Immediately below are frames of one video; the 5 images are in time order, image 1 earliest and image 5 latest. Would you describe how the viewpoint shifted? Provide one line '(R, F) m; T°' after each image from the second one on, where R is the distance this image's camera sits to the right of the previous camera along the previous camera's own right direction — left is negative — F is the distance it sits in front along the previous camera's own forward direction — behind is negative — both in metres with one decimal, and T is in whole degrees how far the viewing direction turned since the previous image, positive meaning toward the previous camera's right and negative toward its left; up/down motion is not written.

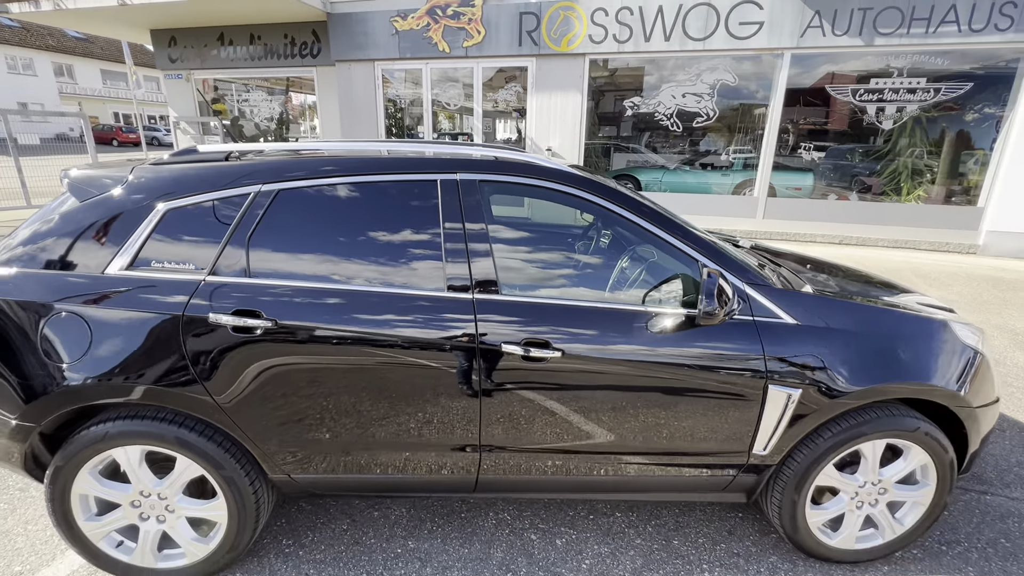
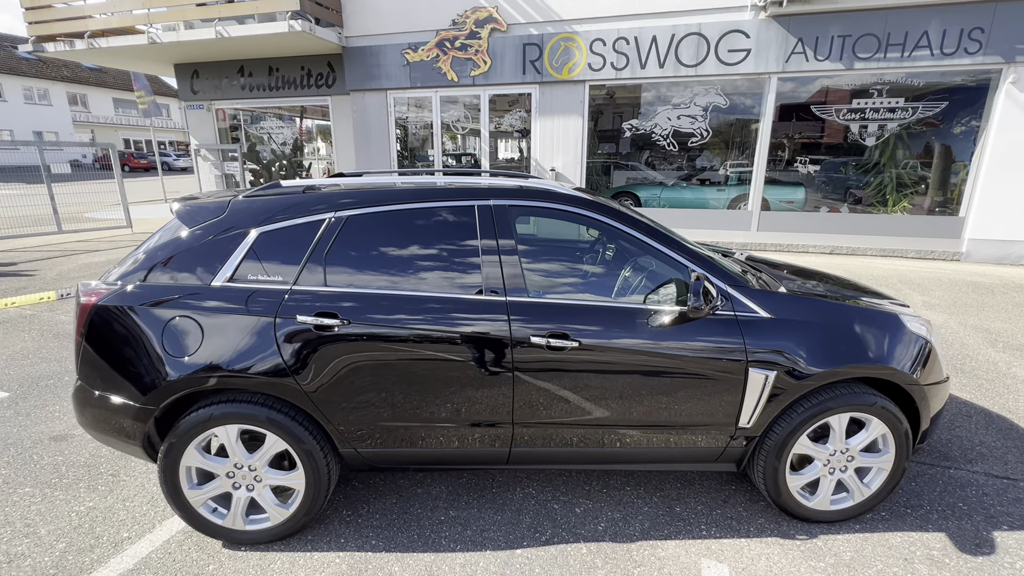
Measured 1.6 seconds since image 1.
(-0.1, -0.4) m; 0°
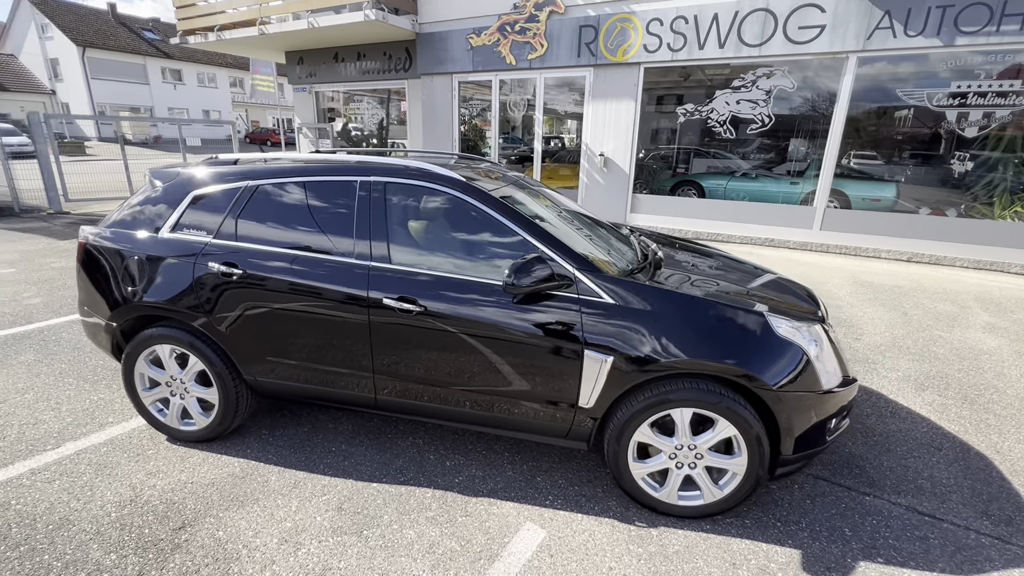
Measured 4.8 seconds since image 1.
(+1.2, -0.1) m; -12°
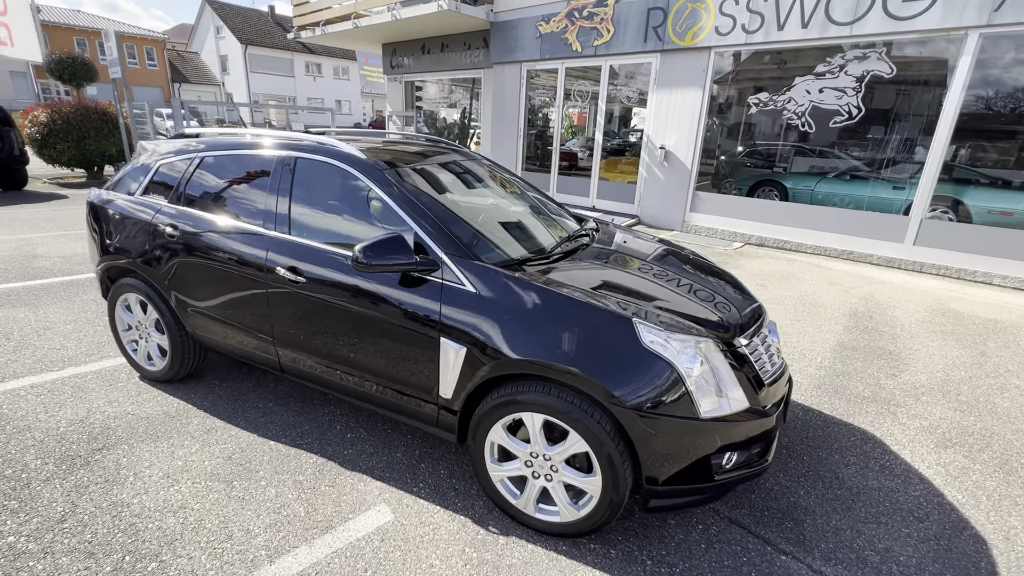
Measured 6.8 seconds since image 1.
(+1.1, +0.2) m; -13°
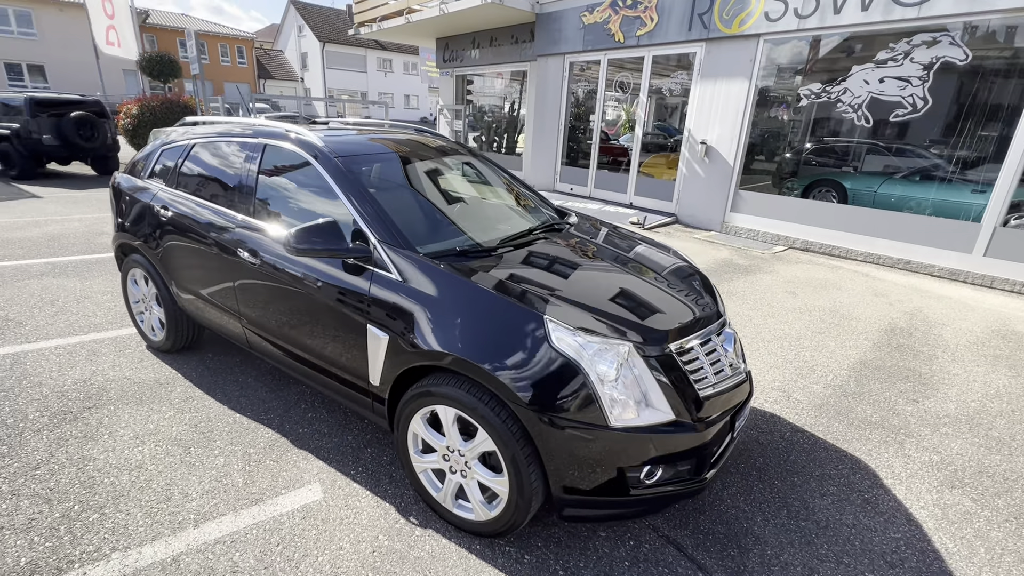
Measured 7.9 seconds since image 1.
(+0.6, +0.1) m; -7°
